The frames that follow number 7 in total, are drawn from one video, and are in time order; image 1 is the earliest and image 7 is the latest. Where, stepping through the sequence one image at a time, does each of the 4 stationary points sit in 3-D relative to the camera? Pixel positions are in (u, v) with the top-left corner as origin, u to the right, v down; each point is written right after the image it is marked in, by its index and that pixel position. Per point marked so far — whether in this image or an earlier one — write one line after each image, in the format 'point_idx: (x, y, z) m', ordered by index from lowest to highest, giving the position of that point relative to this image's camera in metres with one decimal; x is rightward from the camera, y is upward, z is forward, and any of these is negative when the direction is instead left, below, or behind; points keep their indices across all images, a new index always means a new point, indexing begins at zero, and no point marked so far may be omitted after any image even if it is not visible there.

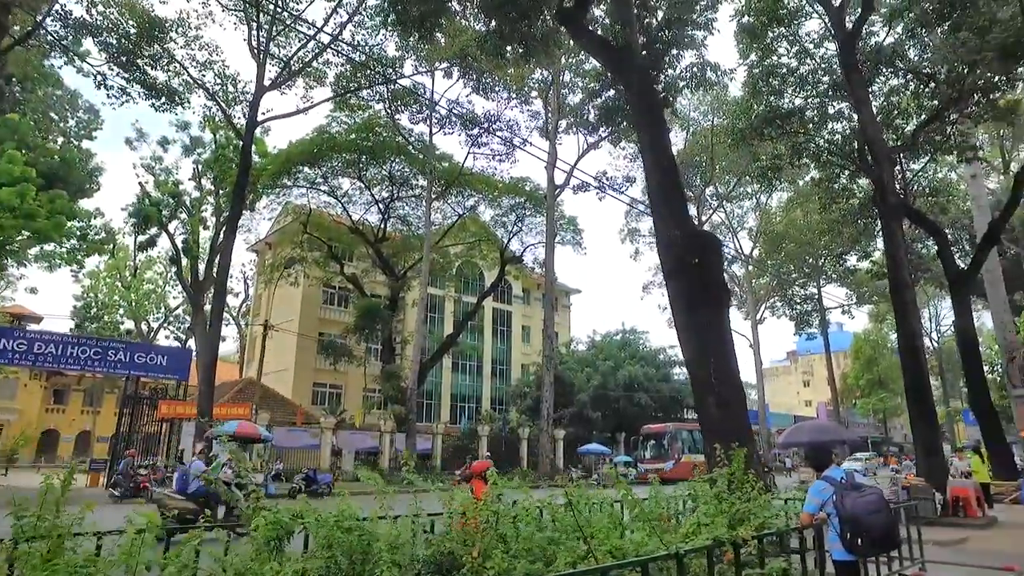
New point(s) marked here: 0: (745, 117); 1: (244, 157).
0: (+5.7, +4.3, +16.6) m
1: (-6.6, +3.2, +16.4) m
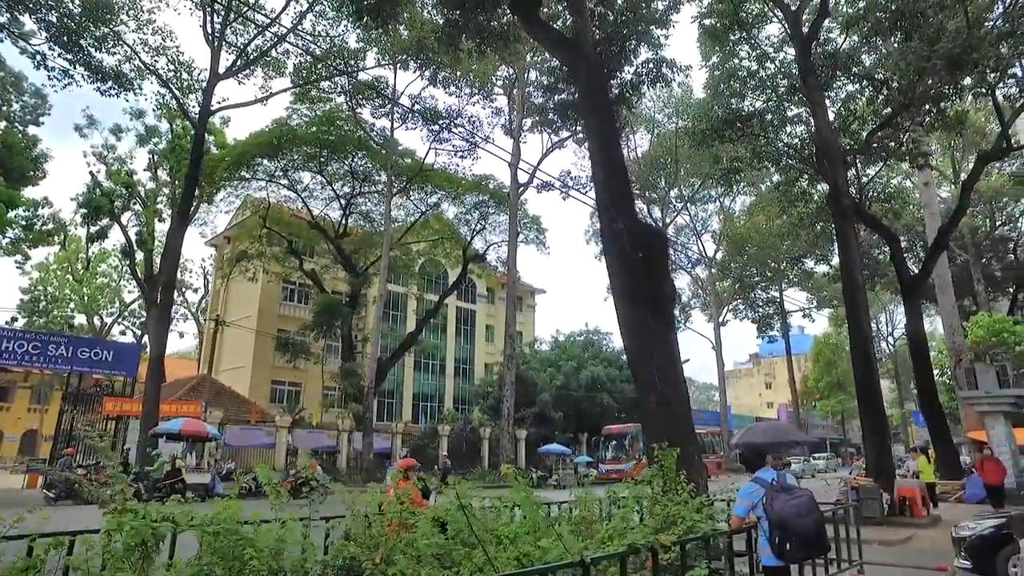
0: (+4.8, +4.3, +16.6) m
1: (-7.6, +3.4, +15.9) m
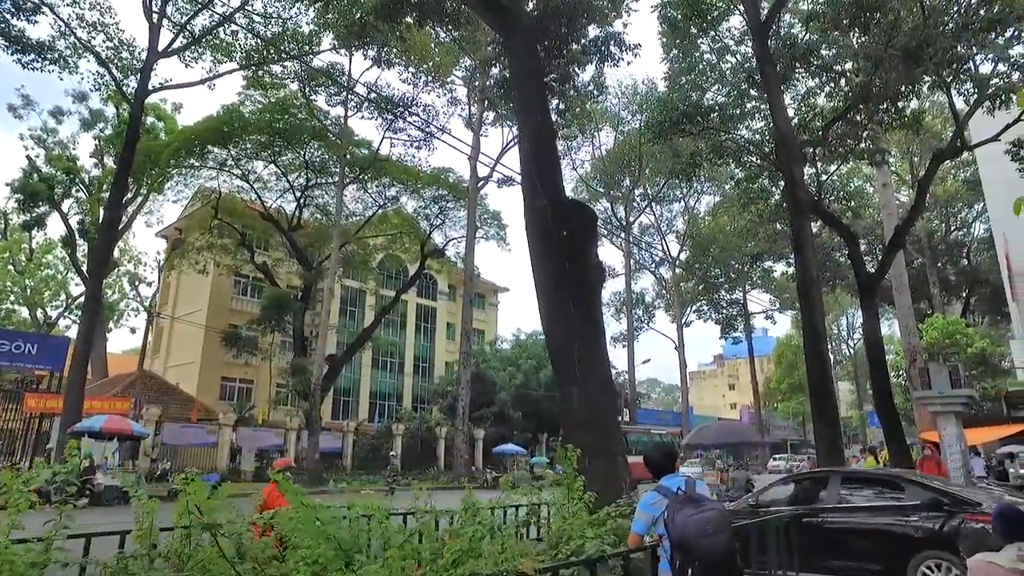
0: (+3.7, +4.3, +16.3) m
1: (-8.6, +3.6, +15.0) m
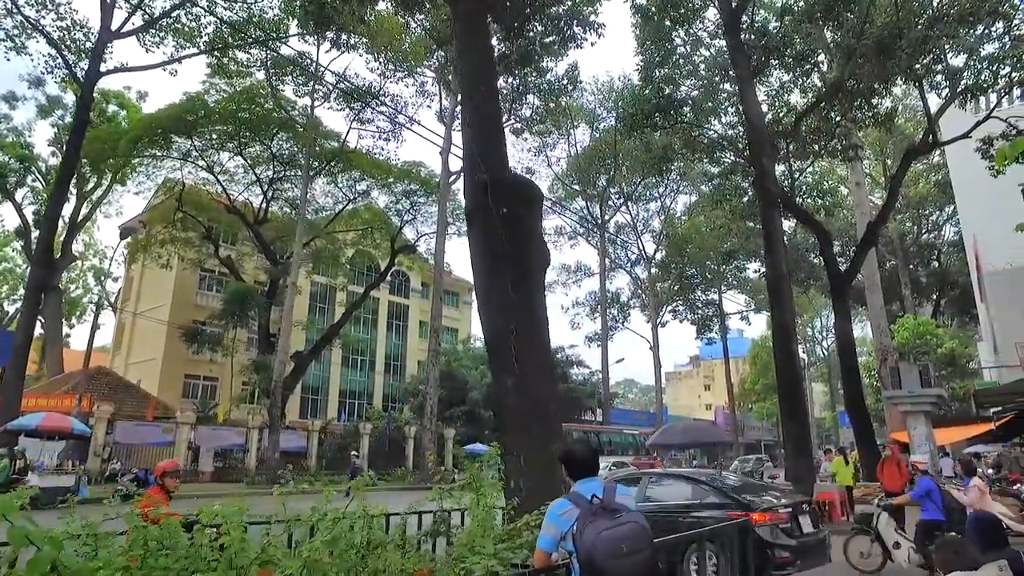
0: (+3.0, +4.4, +16.0) m
1: (-9.3, +3.8, +14.3) m
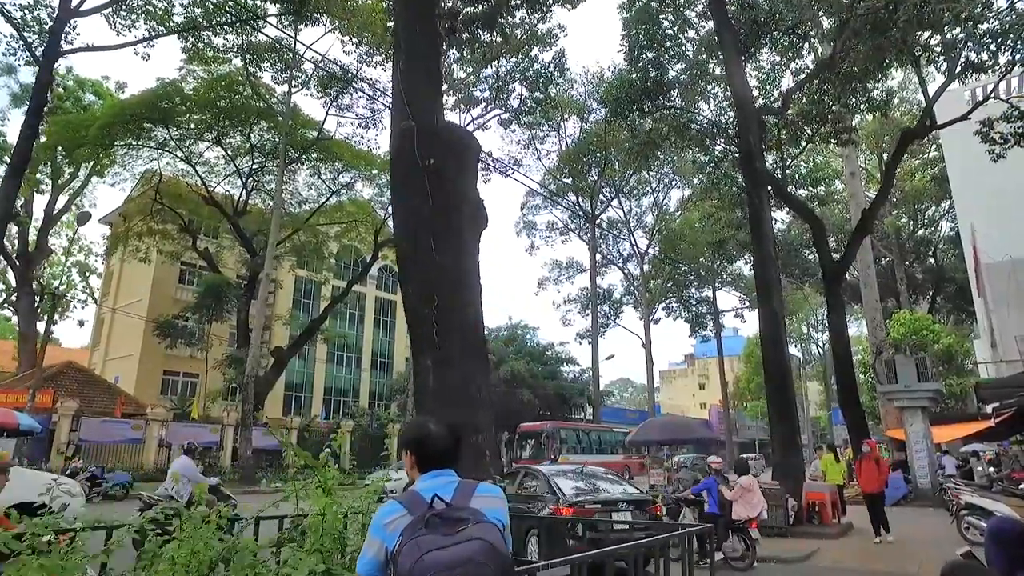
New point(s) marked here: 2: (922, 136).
0: (+2.5, +4.6, +15.4) m
1: (-9.7, +4.0, +13.7) m
2: (+8.0, +2.9, +12.9) m
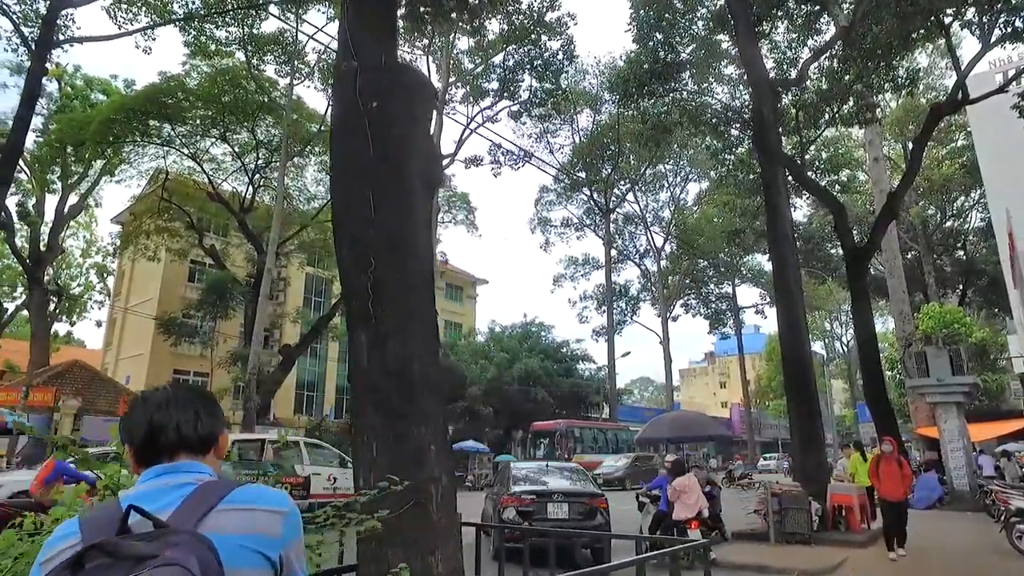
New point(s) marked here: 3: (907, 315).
0: (+2.7, +4.8, +14.7) m
1: (-9.6, +4.1, +13.3) m
2: (+8.0, +3.2, +12.1) m
3: (+9.9, -0.7, +16.6) m
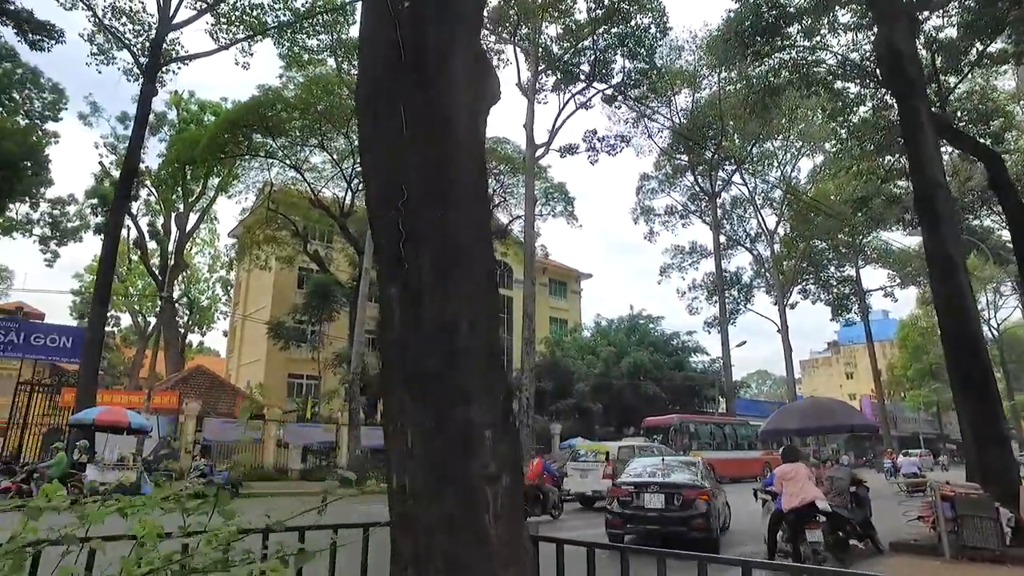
0: (+4.5, +5.2, +13.4) m
1: (-7.8, +3.9, +13.9) m
2: (+9.5, +3.8, +10.0) m
3: (+12.2, +0.1, +14.1) m
